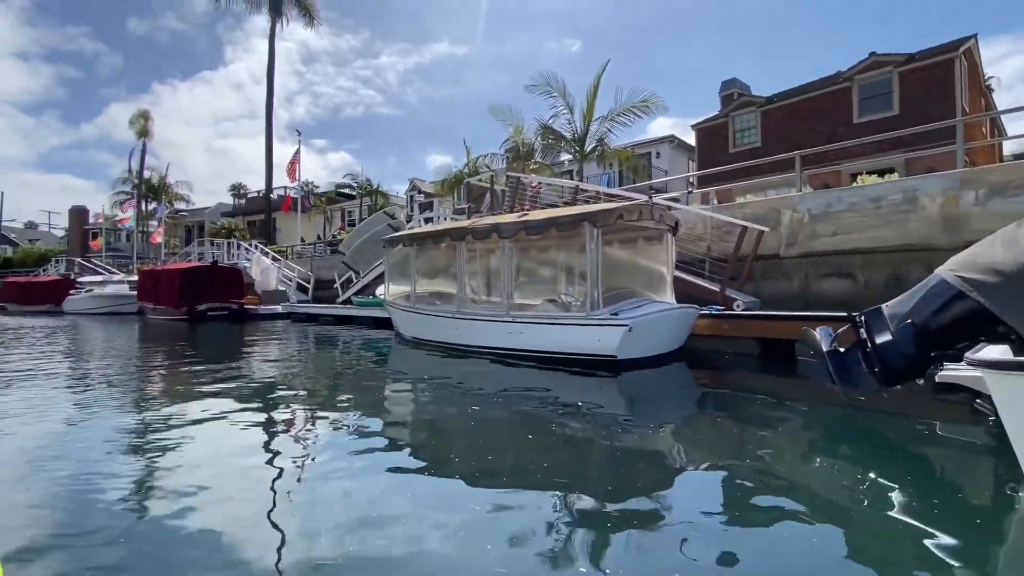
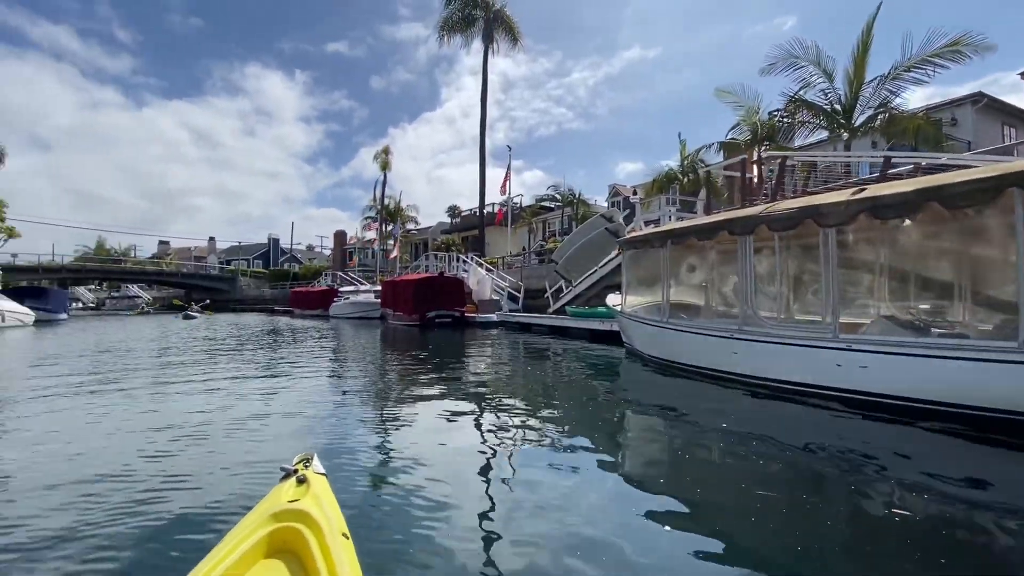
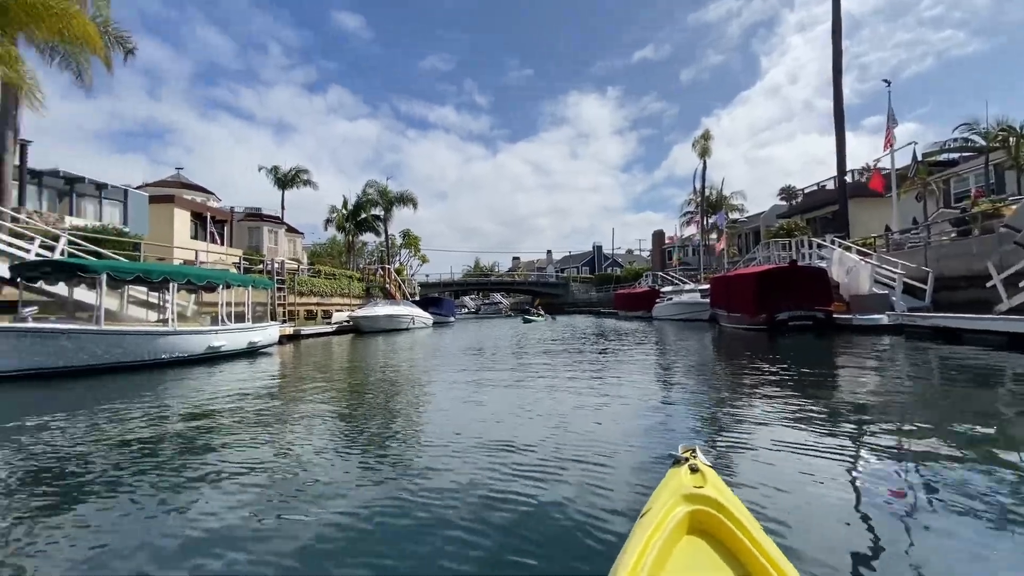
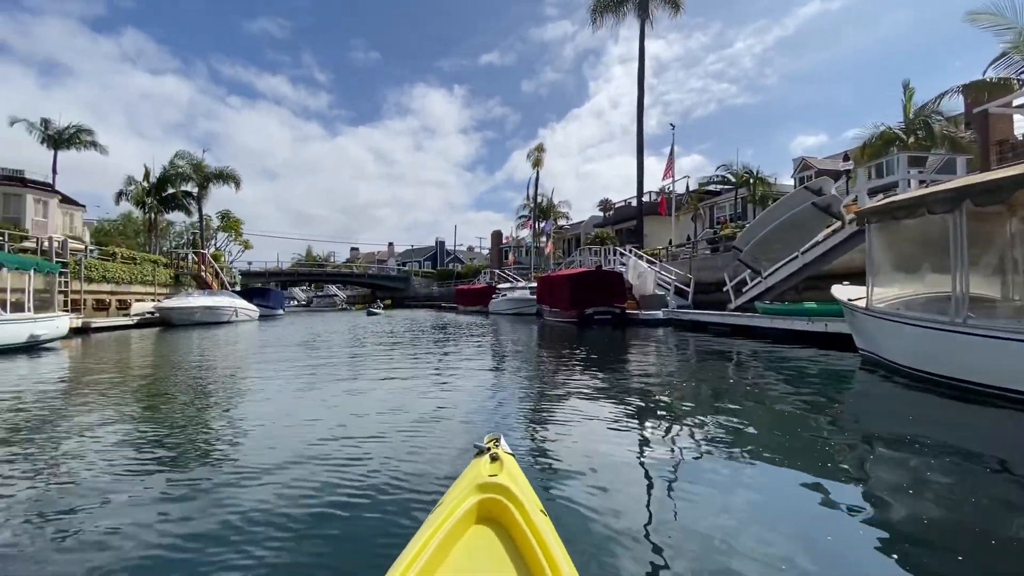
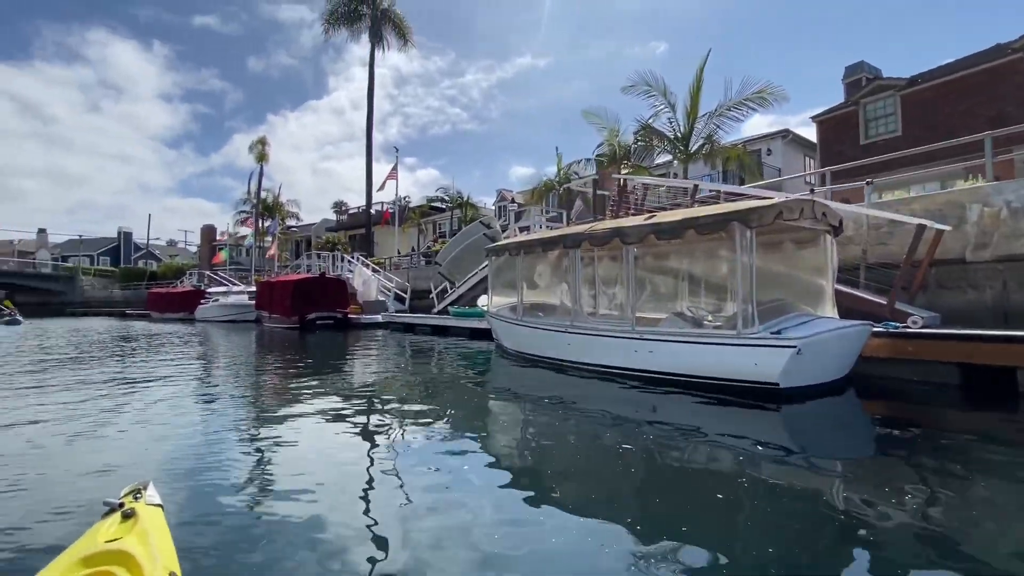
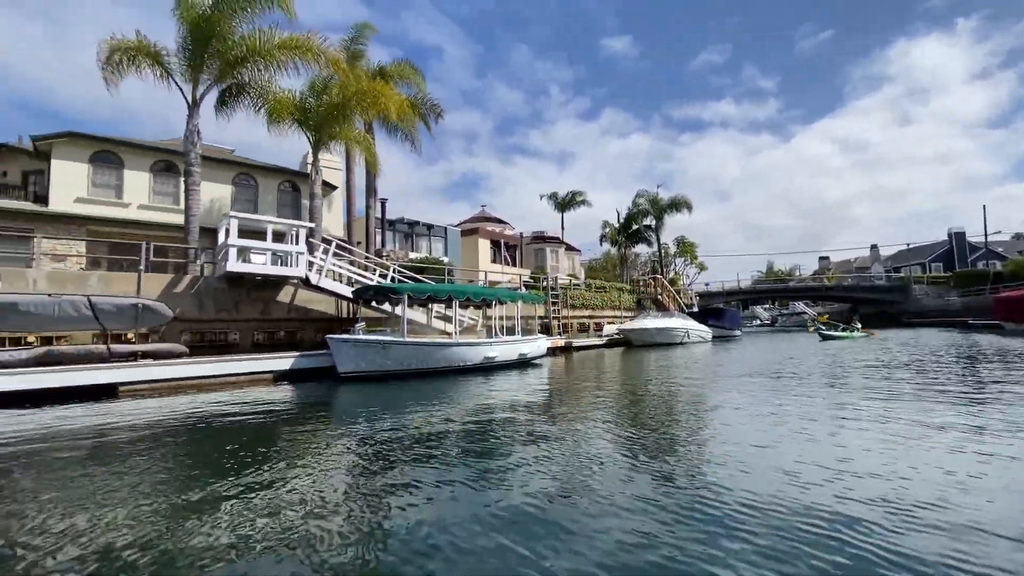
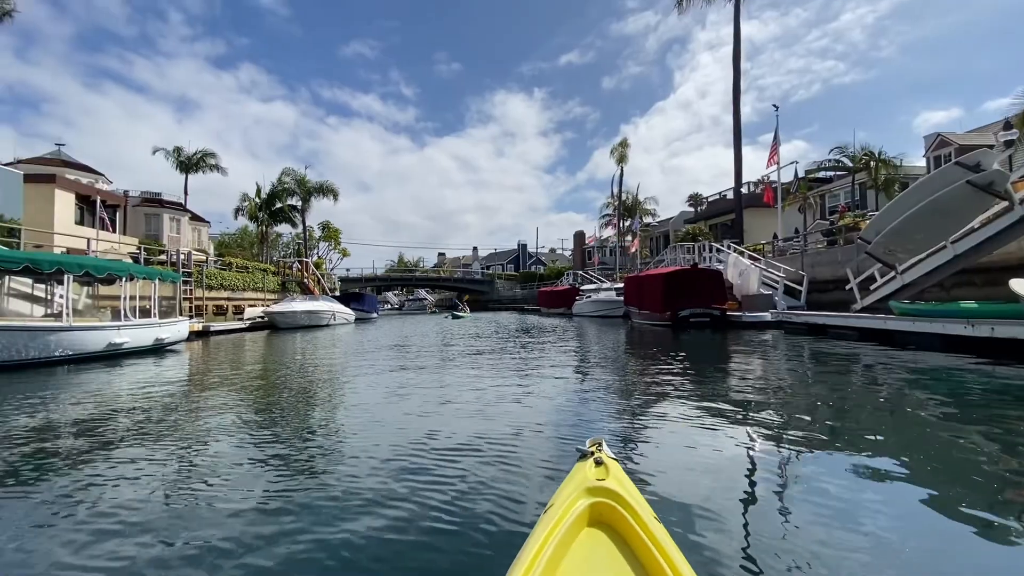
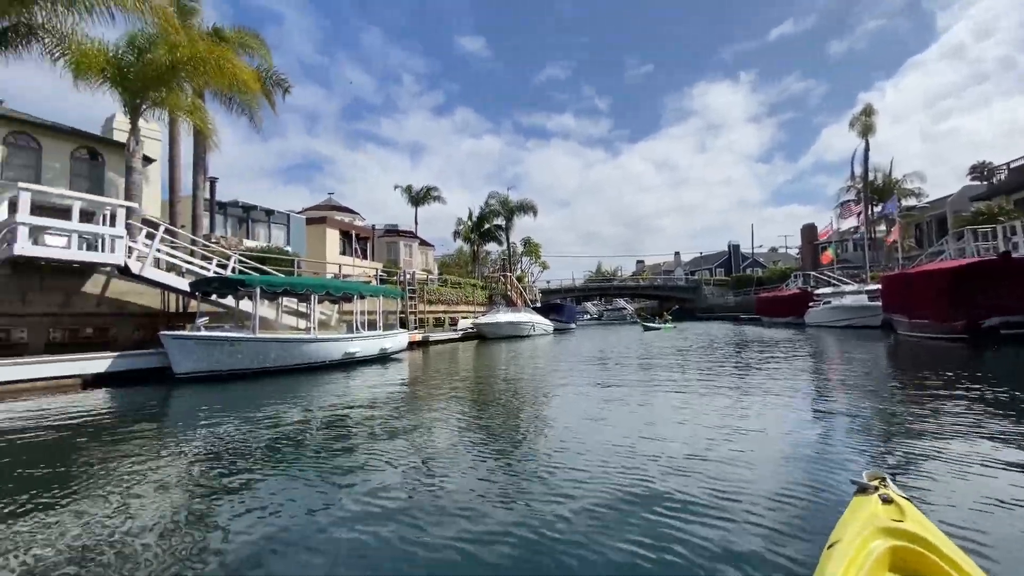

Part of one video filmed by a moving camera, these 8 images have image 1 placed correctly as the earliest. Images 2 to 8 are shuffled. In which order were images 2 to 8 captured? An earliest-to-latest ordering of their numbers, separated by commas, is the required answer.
5, 2, 4, 7, 3, 8, 6
